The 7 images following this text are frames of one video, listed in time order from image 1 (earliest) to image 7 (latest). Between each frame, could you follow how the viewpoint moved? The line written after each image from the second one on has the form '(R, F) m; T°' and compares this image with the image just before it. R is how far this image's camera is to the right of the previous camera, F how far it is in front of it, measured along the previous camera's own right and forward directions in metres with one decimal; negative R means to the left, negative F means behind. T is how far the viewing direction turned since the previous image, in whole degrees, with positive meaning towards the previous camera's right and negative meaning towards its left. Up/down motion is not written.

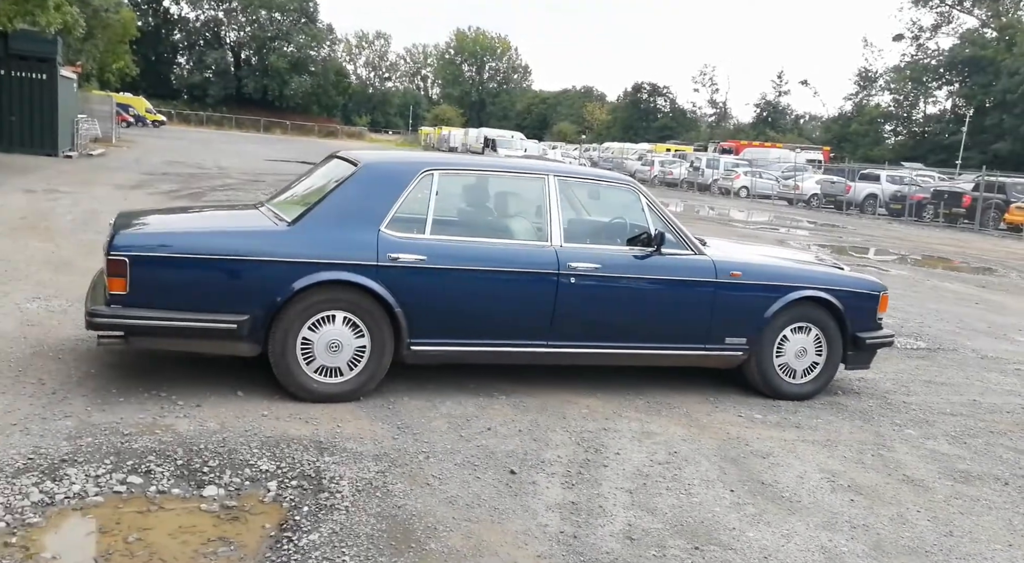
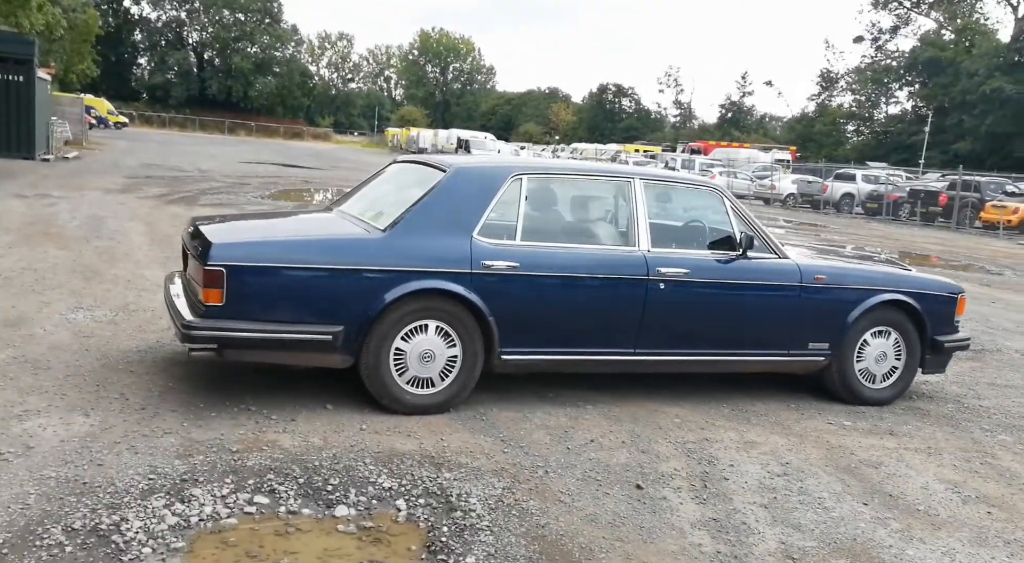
(-0.6, +0.2) m; +1°
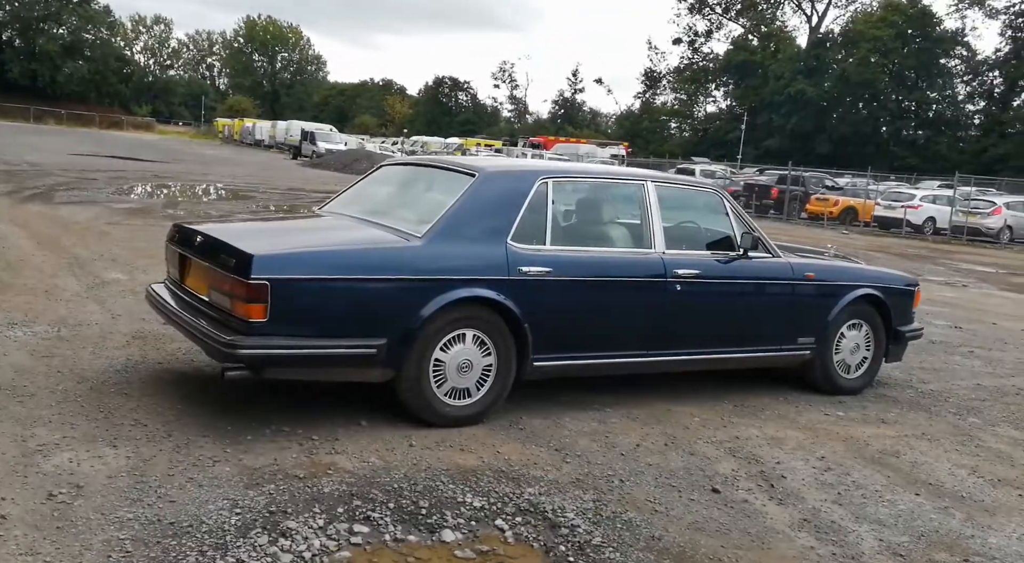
(-1.0, +0.2) m; +9°
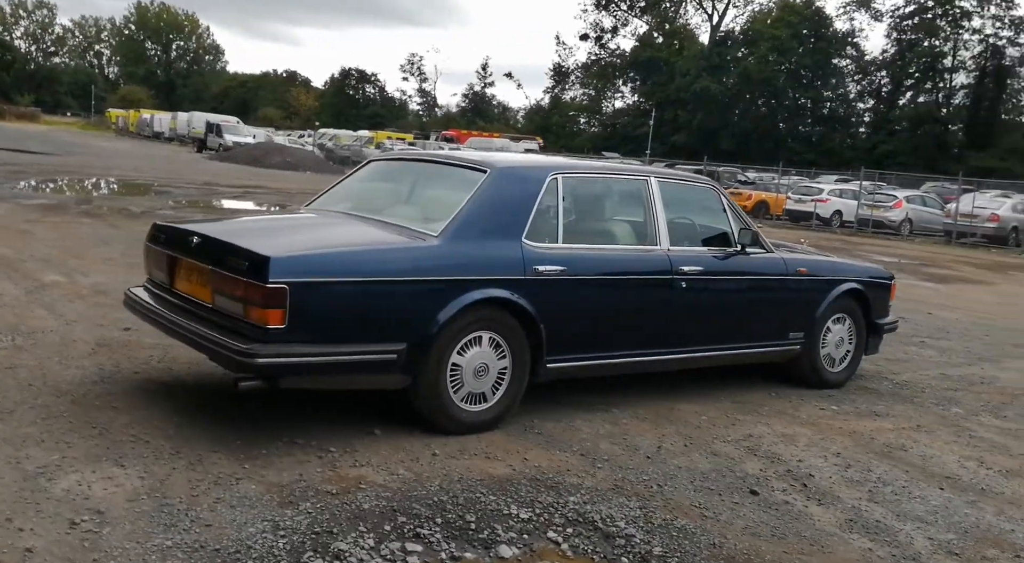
(-0.5, +0.2) m; +5°
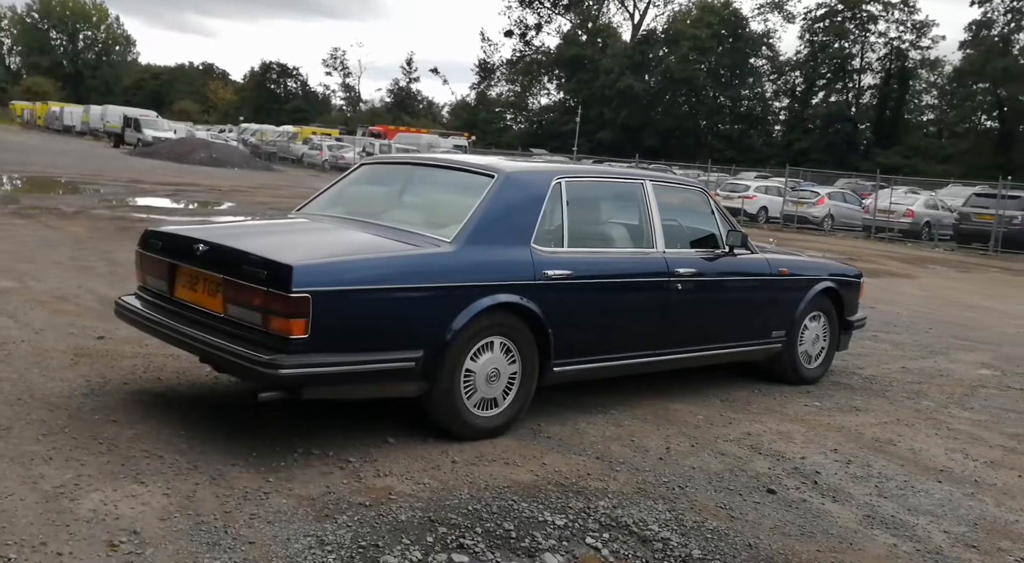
(-0.4, 0.0) m; +4°
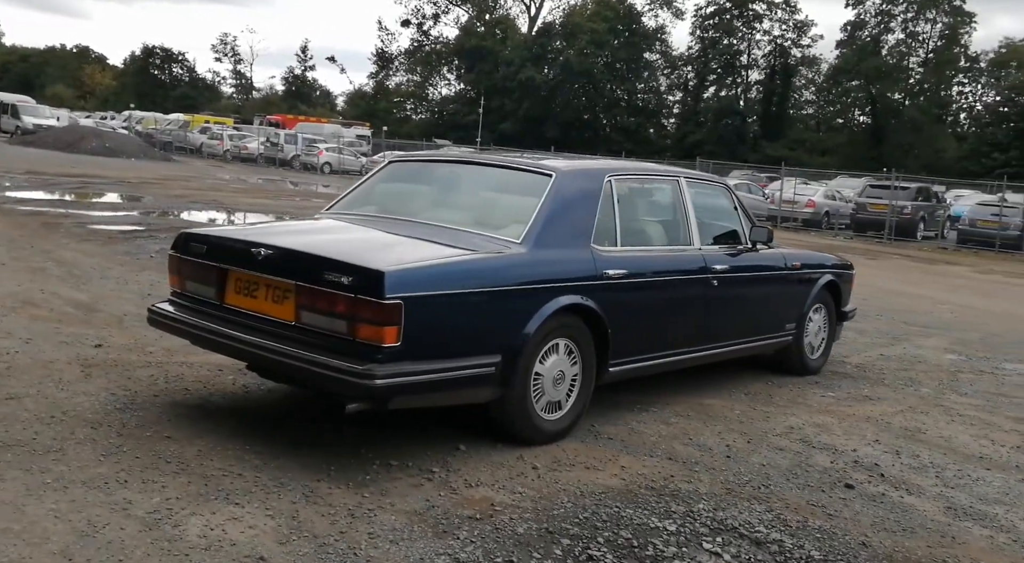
(-0.8, +0.1) m; +6°
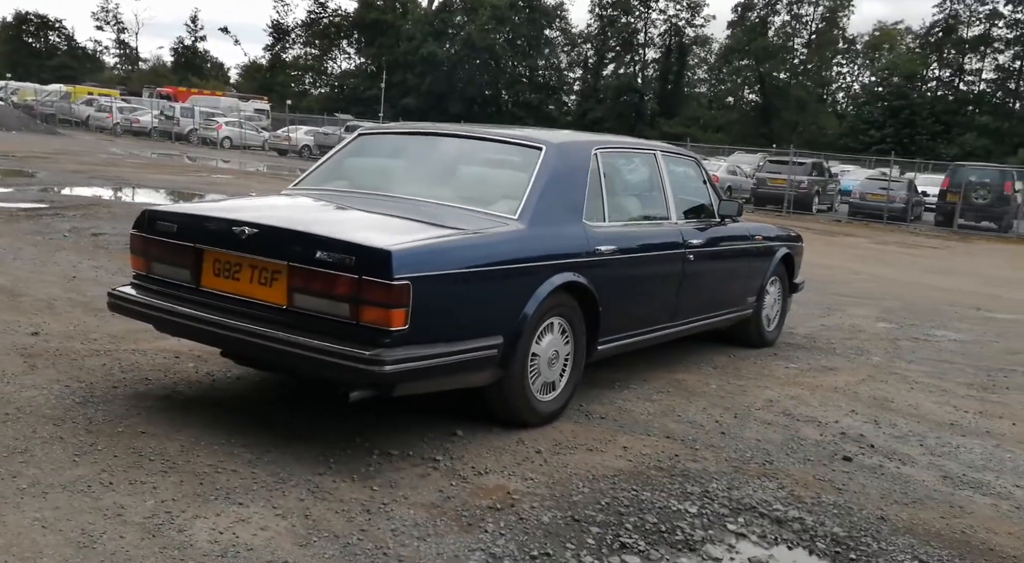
(-0.4, +0.2) m; +6°
